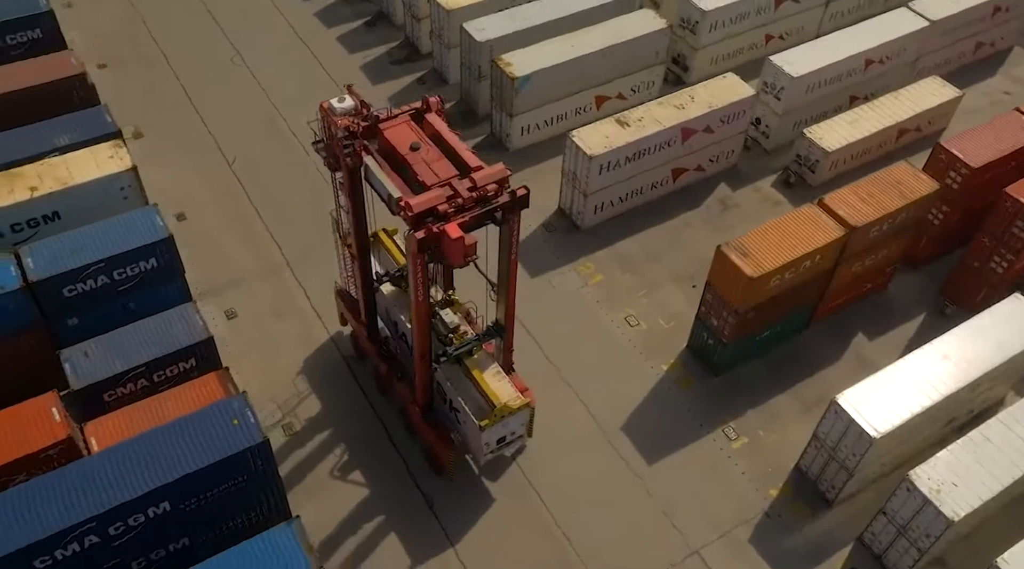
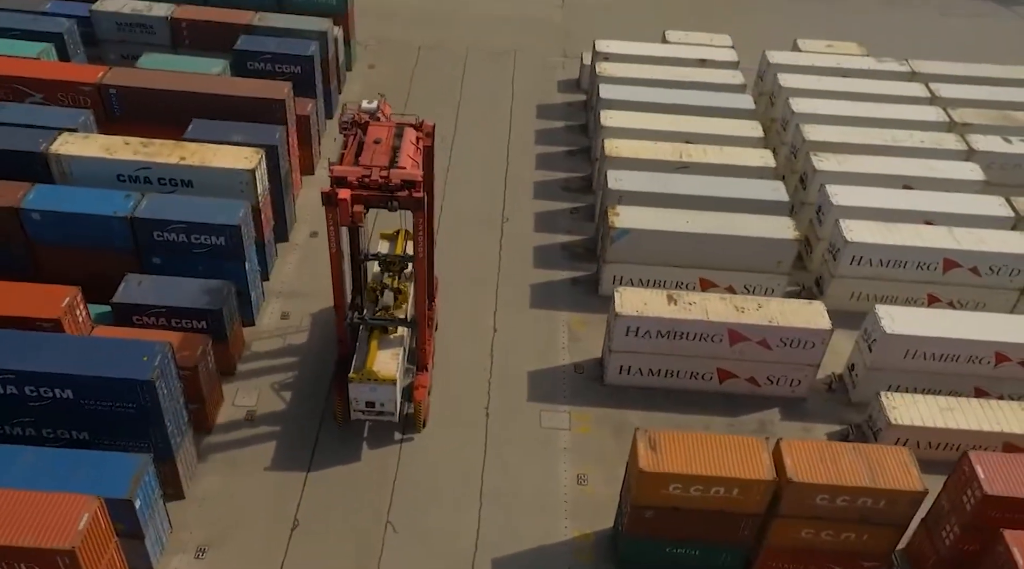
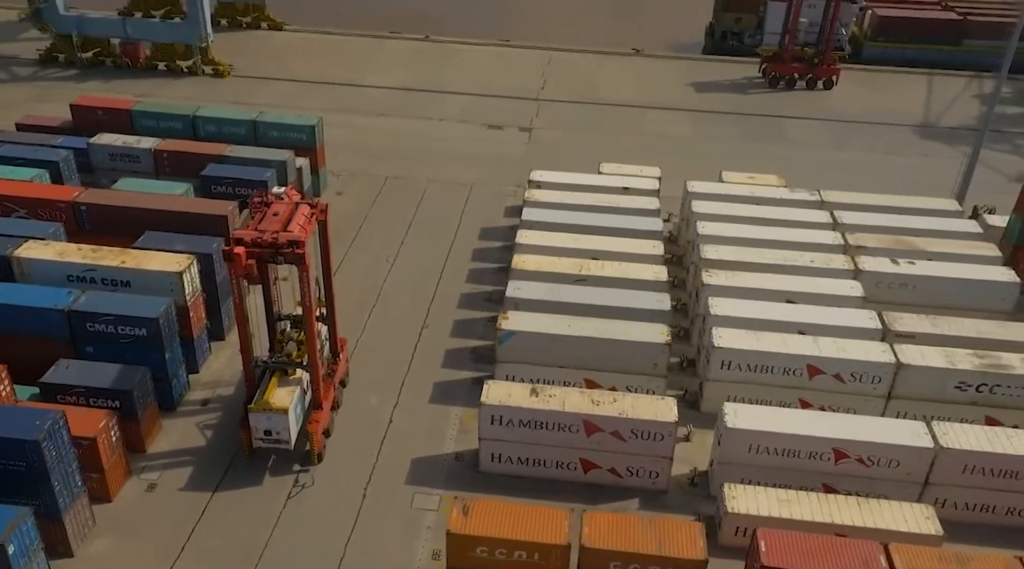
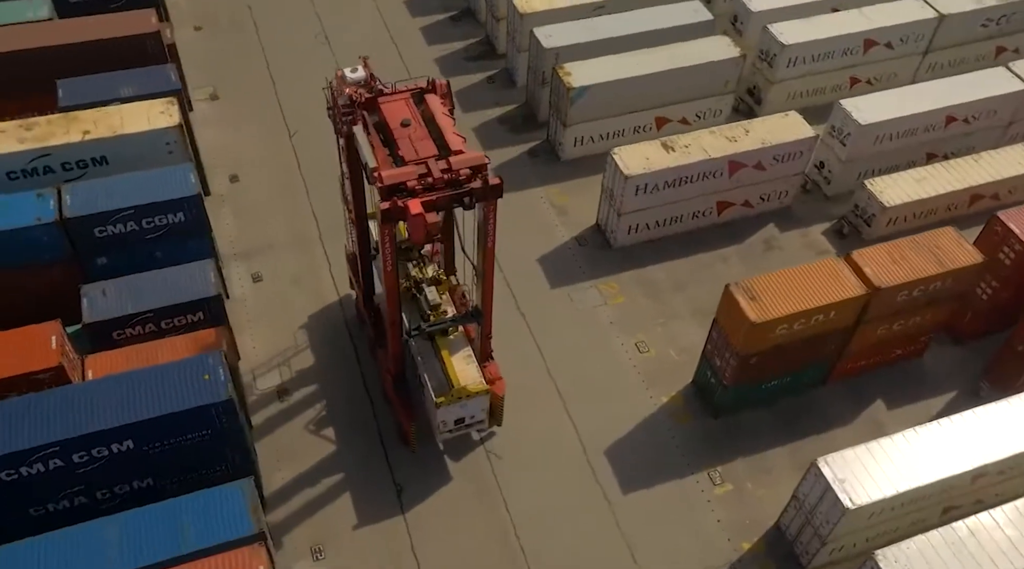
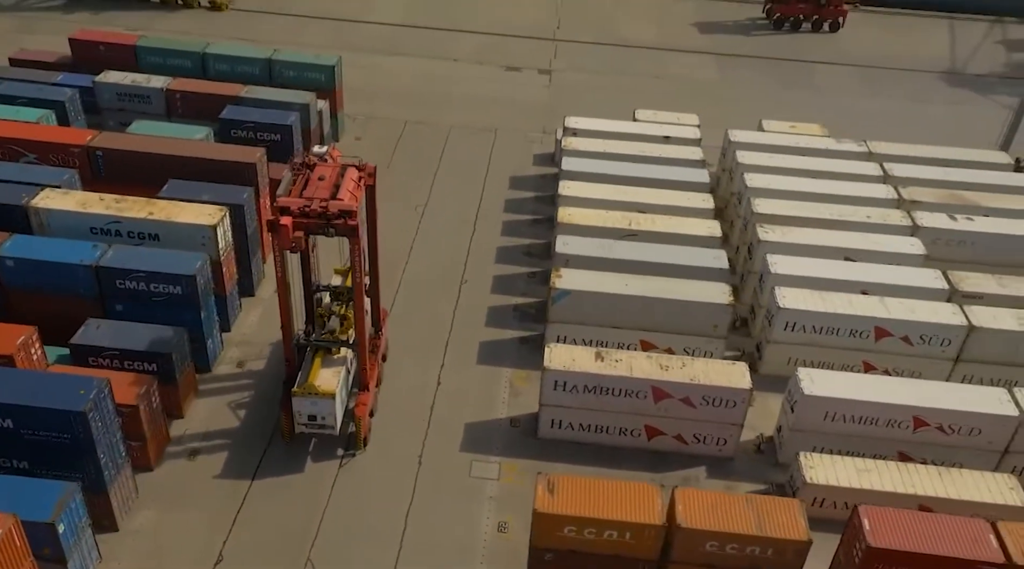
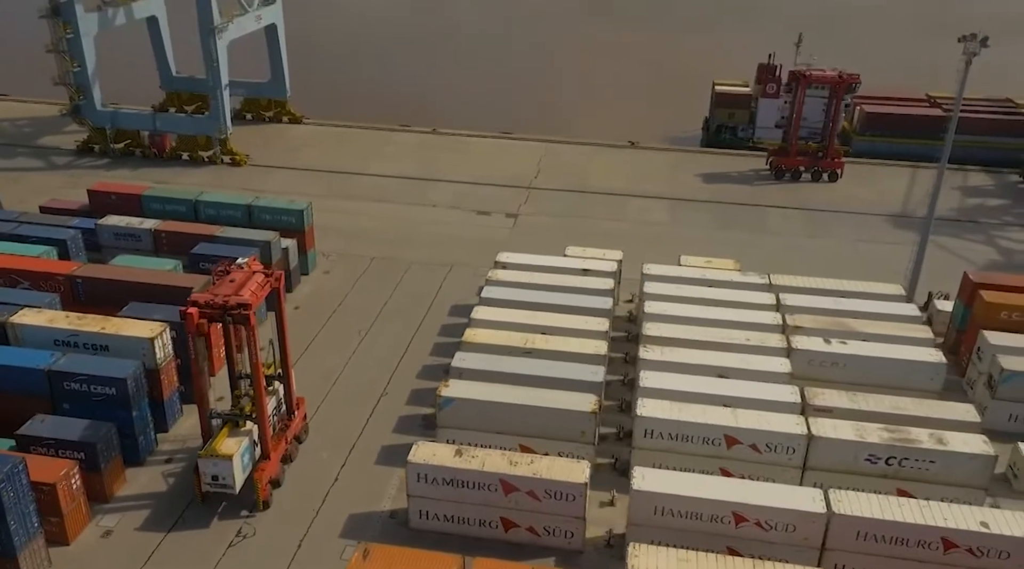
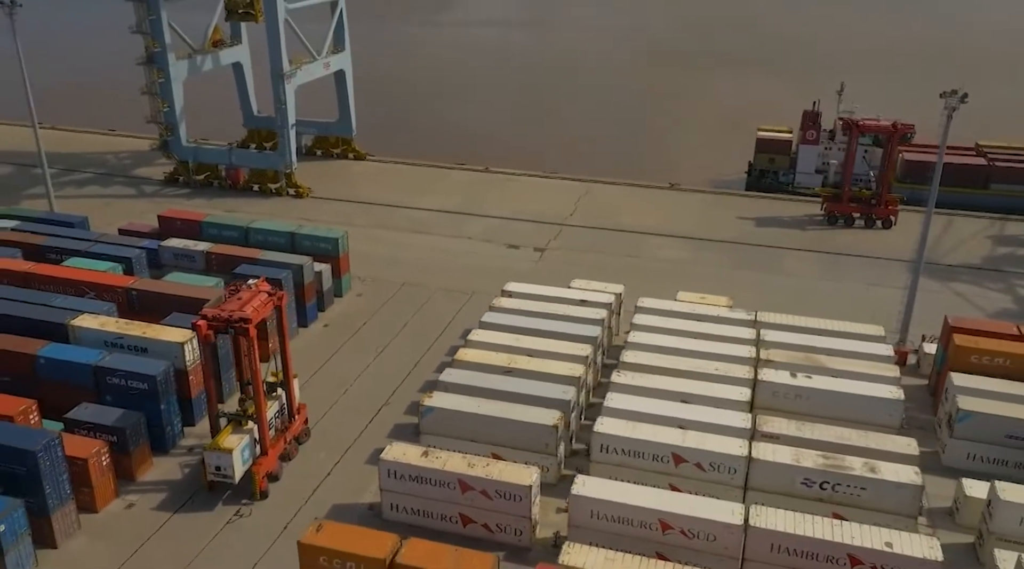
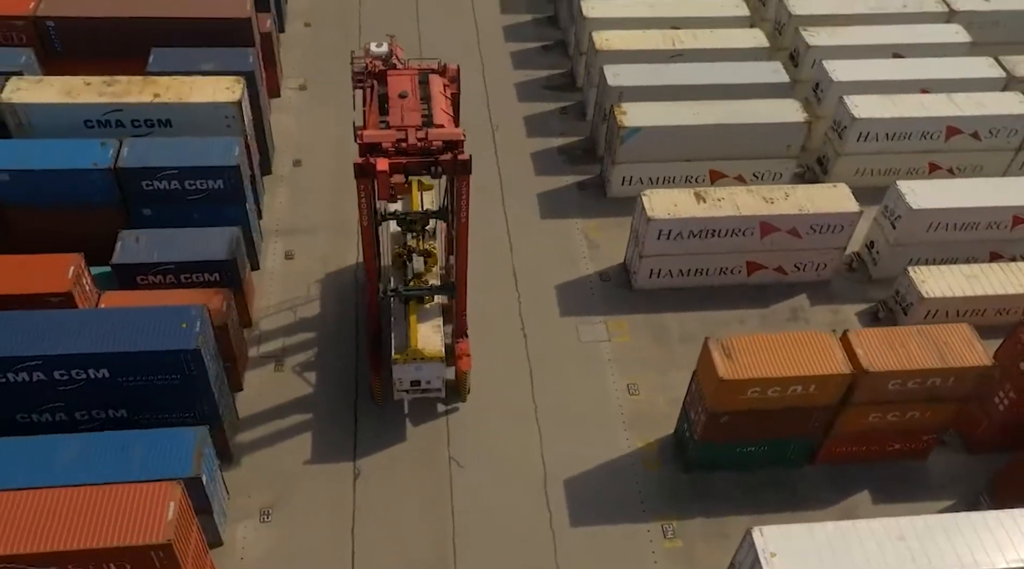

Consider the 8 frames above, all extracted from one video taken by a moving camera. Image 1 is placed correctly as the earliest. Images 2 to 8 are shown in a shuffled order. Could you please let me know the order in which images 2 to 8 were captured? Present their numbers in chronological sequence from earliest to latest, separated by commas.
4, 8, 2, 5, 3, 6, 7
